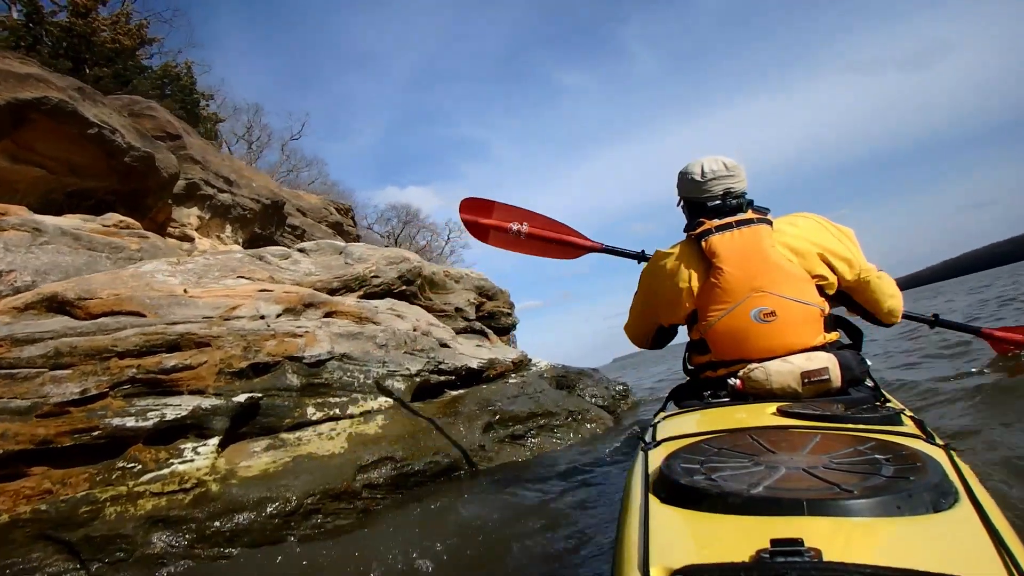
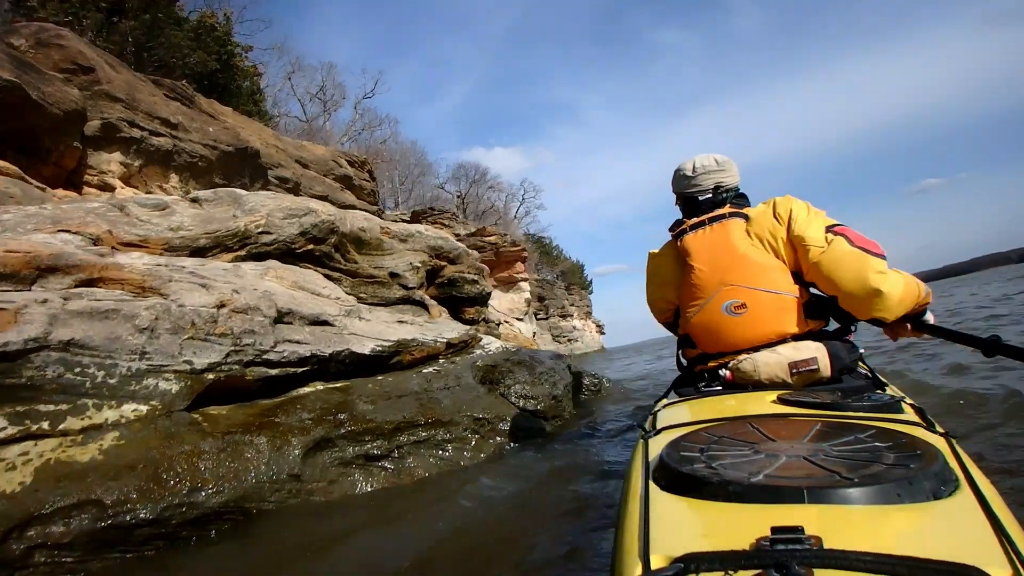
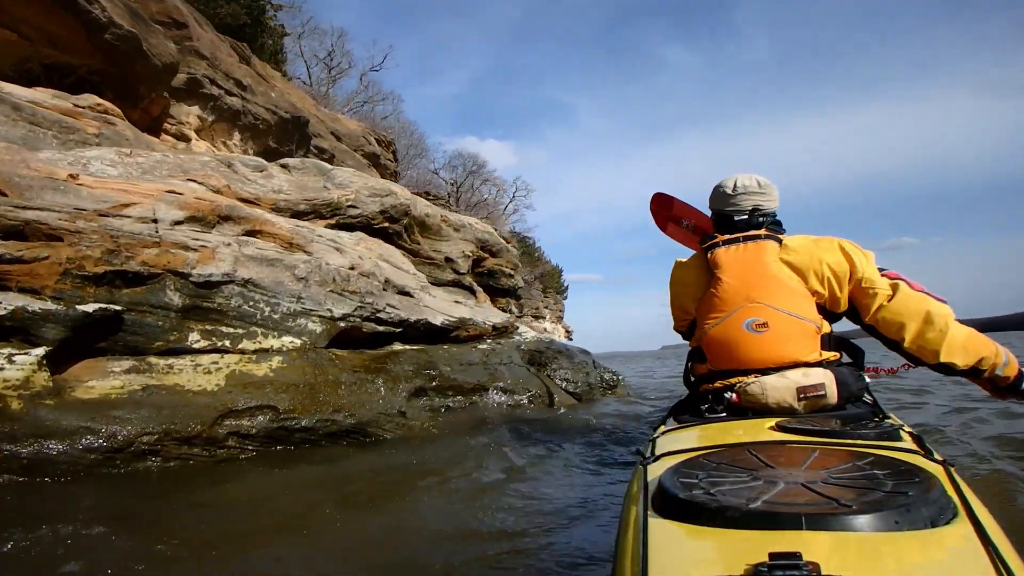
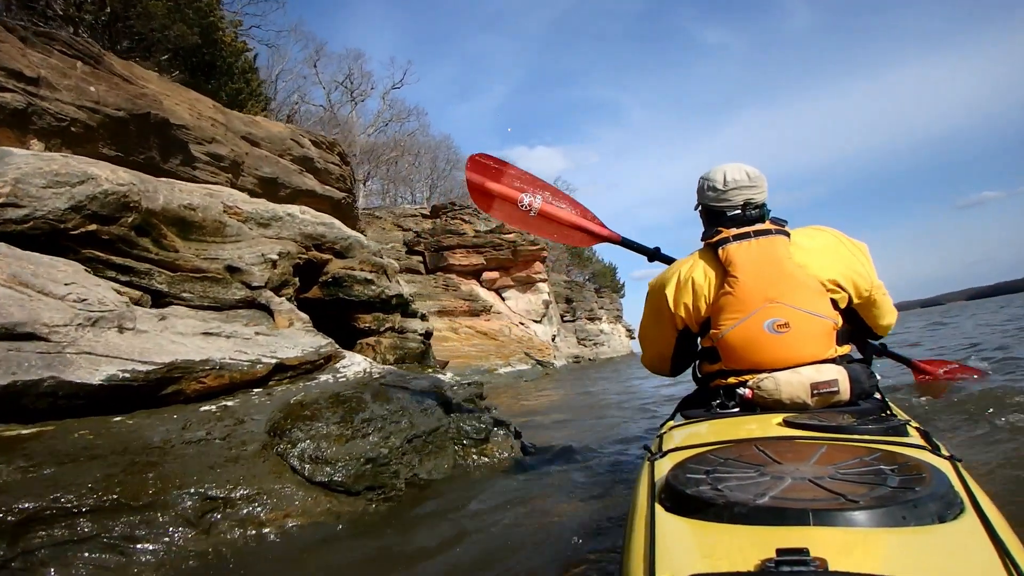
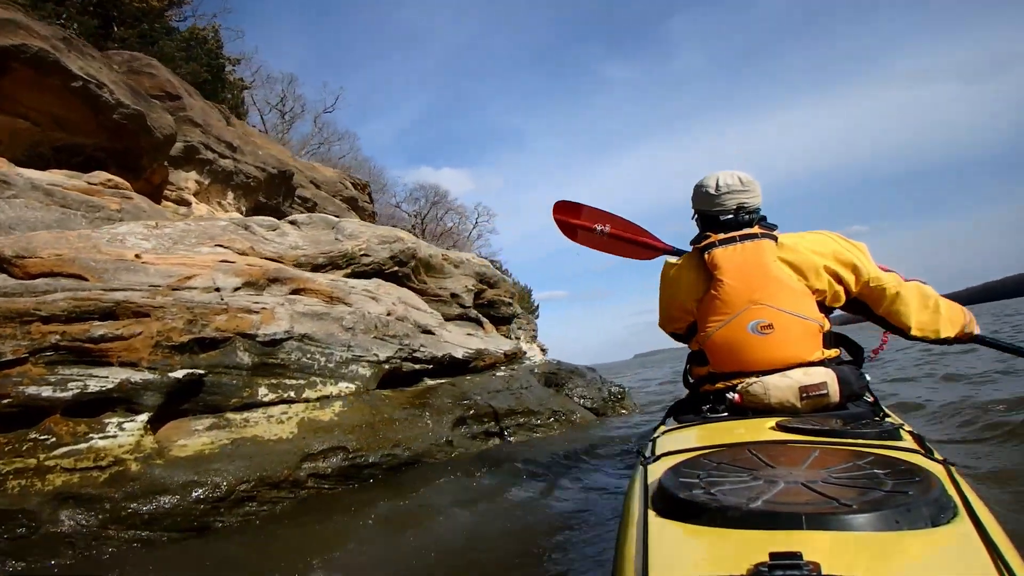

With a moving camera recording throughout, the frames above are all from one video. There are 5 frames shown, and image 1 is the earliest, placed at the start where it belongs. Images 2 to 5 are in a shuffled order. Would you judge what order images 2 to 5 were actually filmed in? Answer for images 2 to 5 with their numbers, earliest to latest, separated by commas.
5, 3, 2, 4
